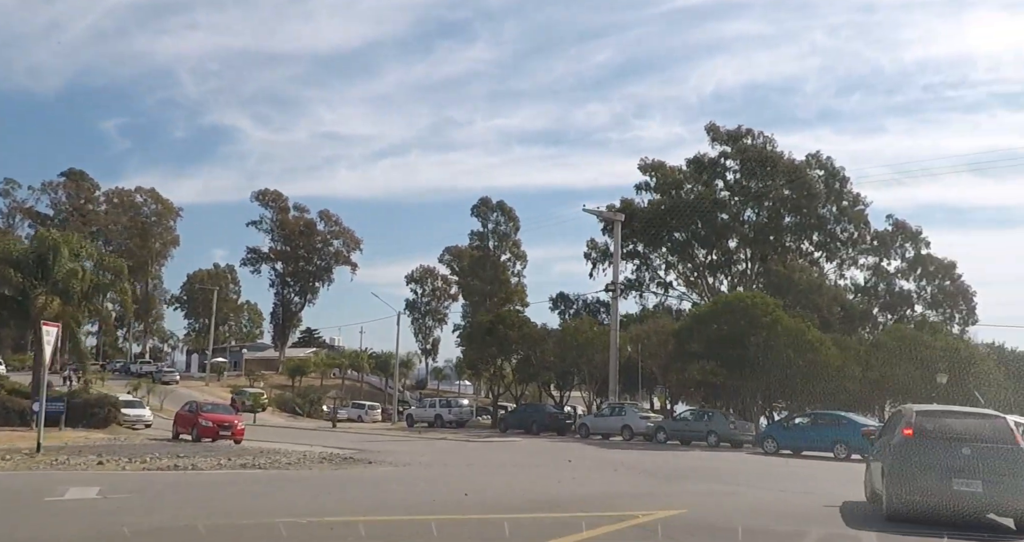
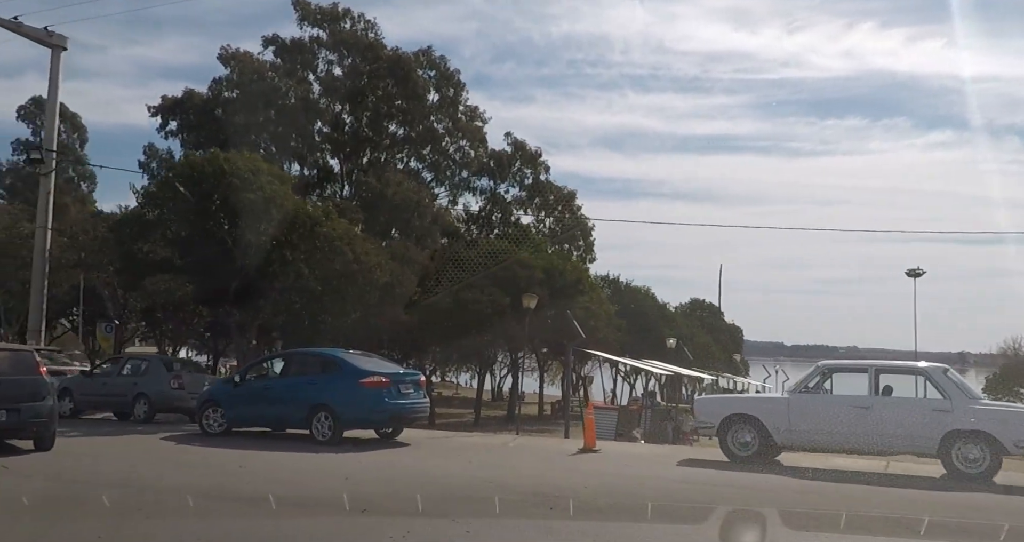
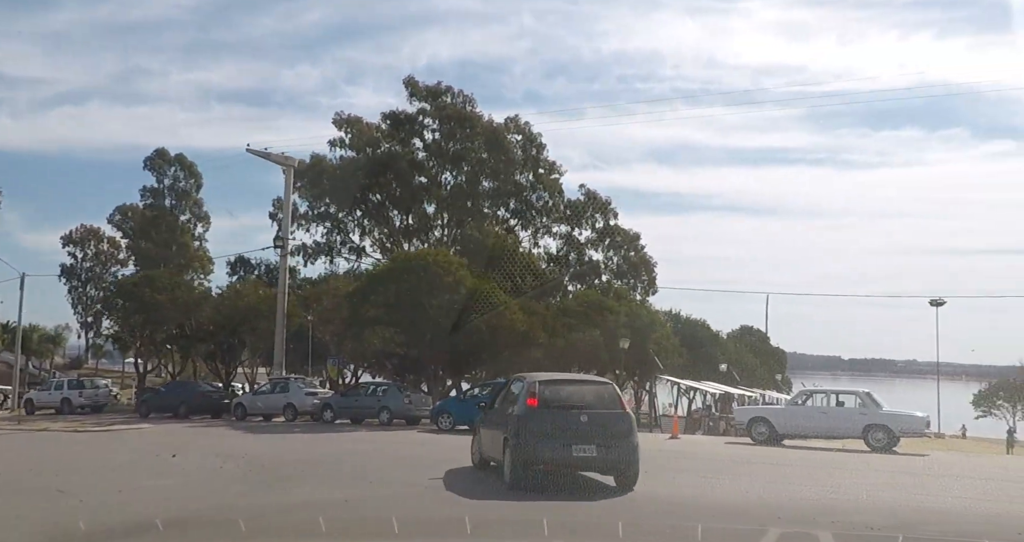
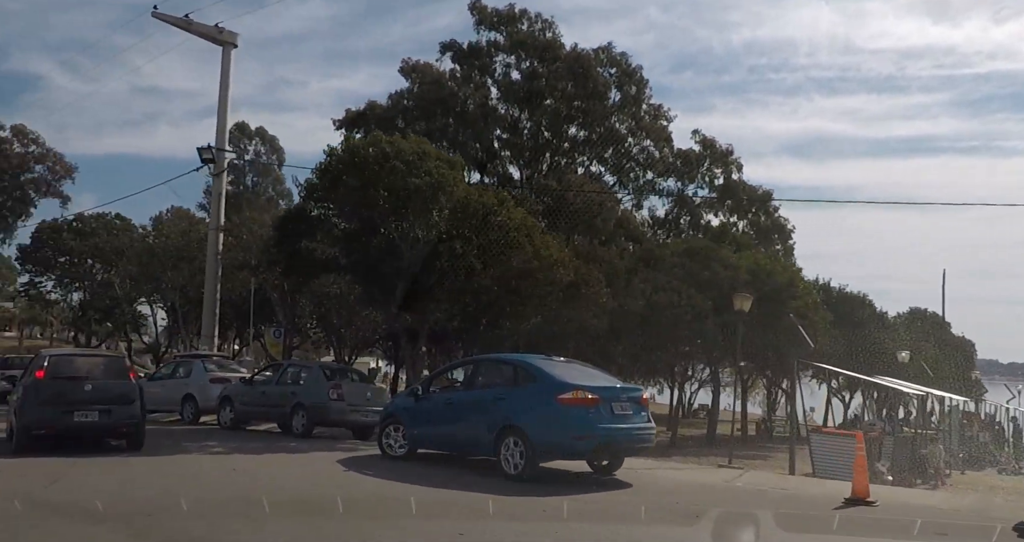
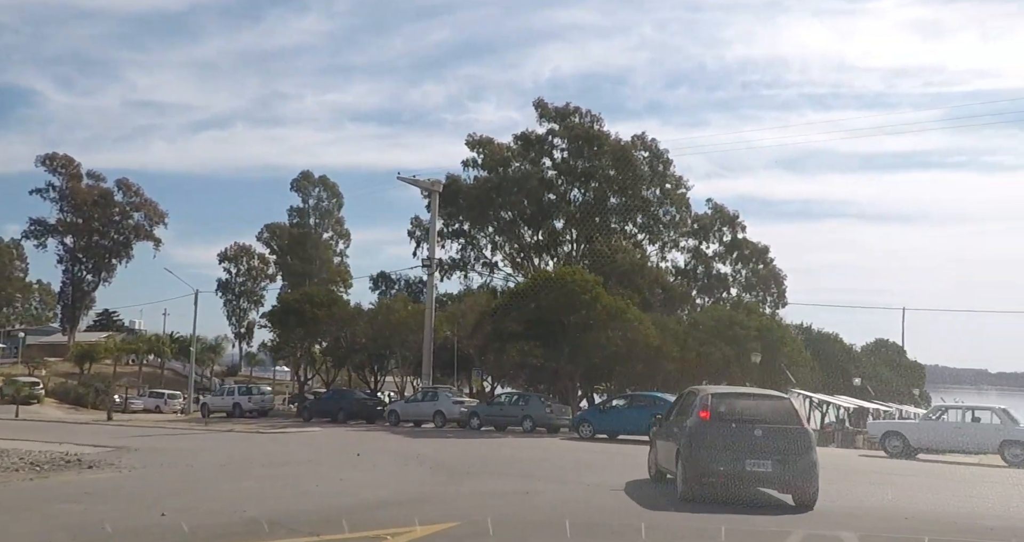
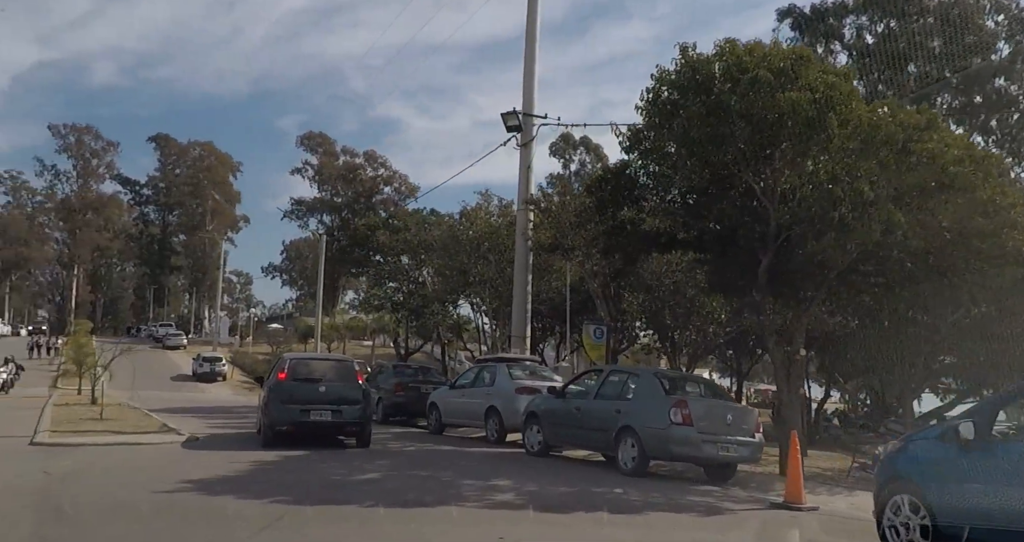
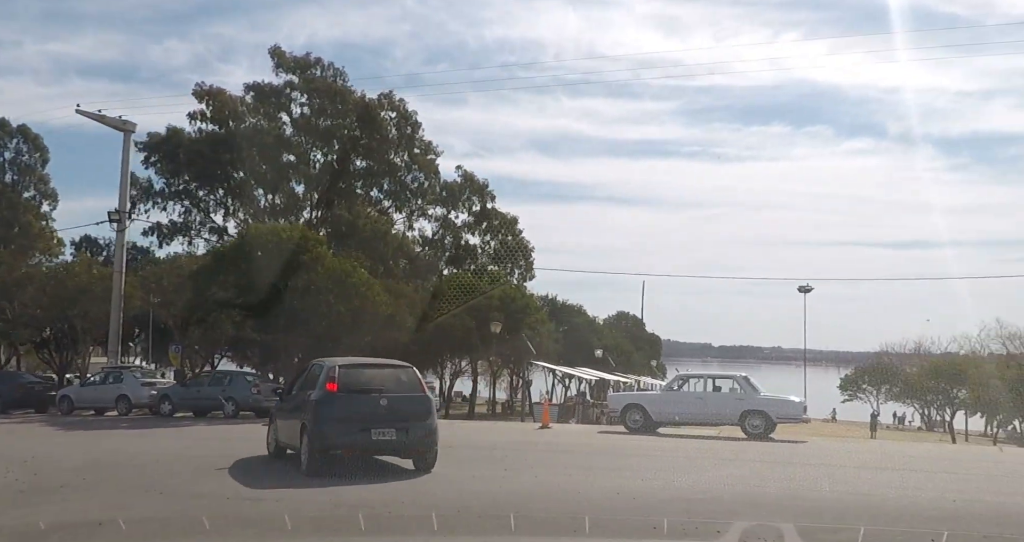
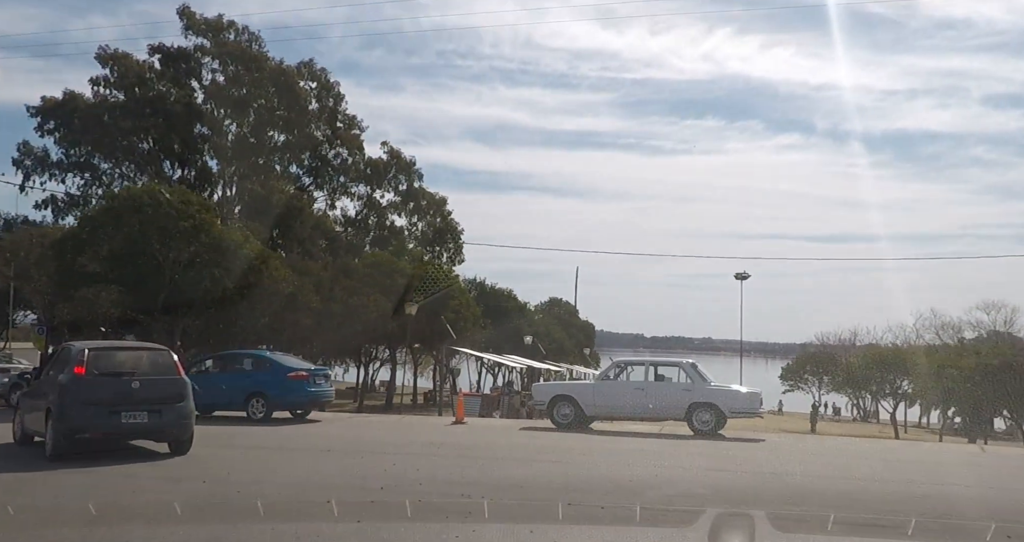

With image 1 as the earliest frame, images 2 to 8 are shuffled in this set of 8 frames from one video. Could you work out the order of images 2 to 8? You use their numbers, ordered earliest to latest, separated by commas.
5, 3, 7, 8, 2, 4, 6
